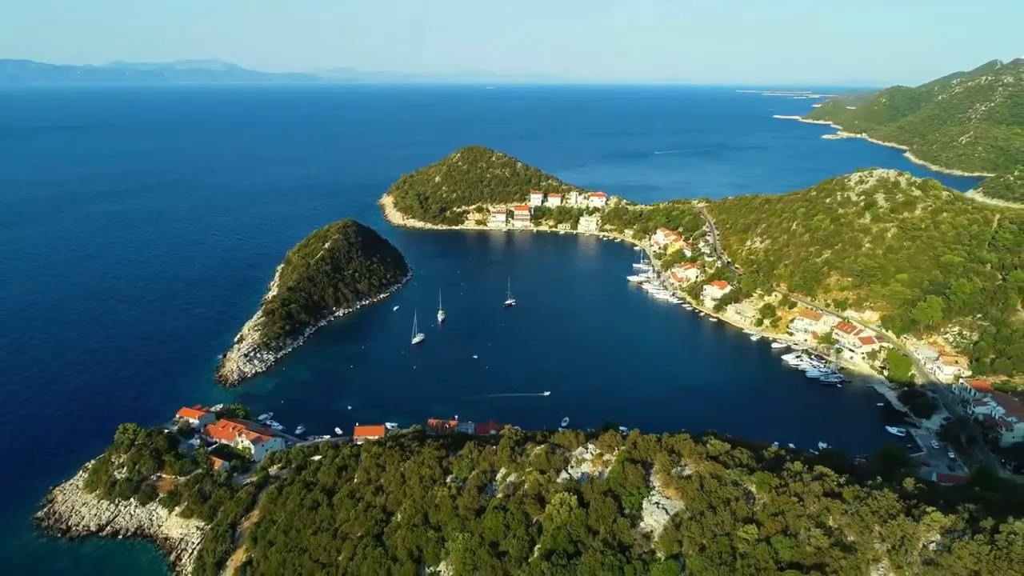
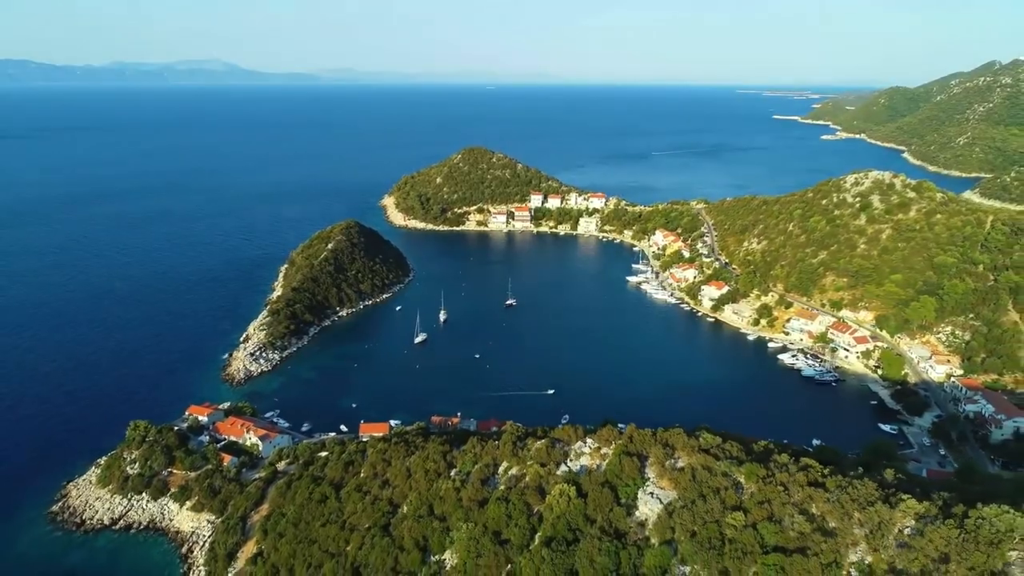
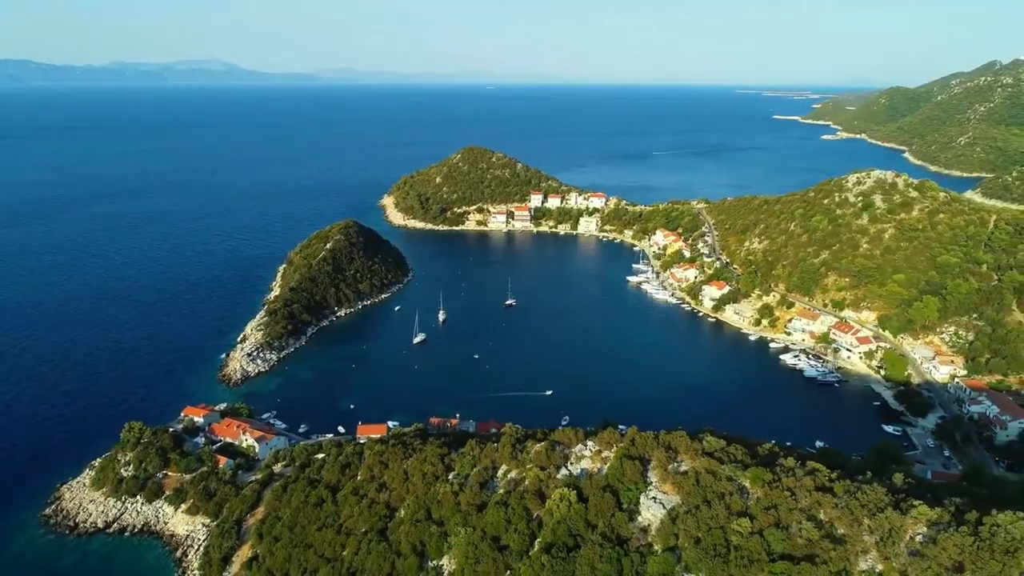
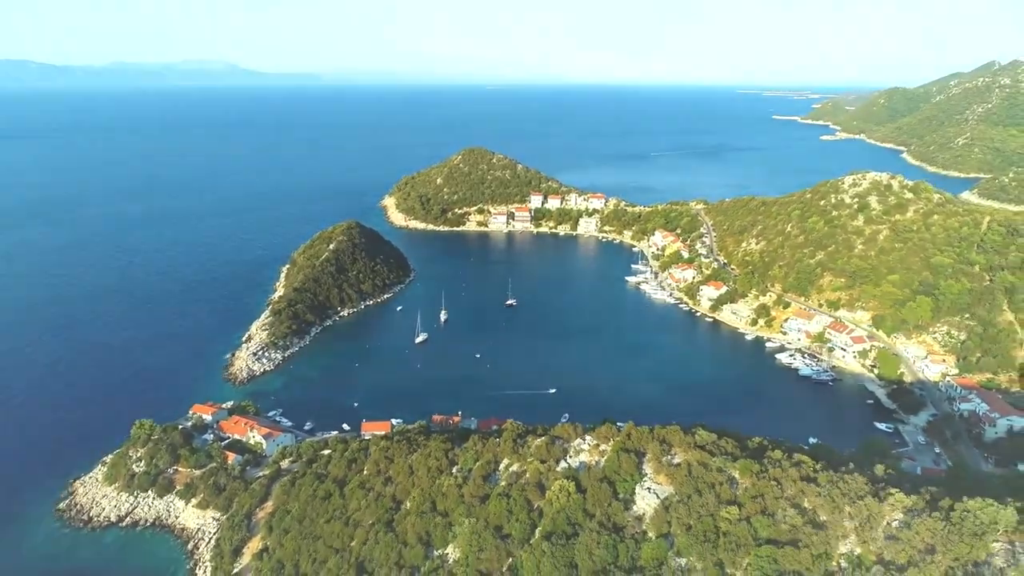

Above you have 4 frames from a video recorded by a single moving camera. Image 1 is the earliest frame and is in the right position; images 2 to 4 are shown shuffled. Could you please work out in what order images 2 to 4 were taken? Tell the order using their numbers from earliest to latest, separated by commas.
3, 2, 4
